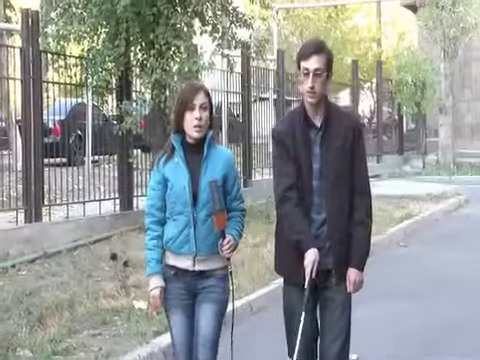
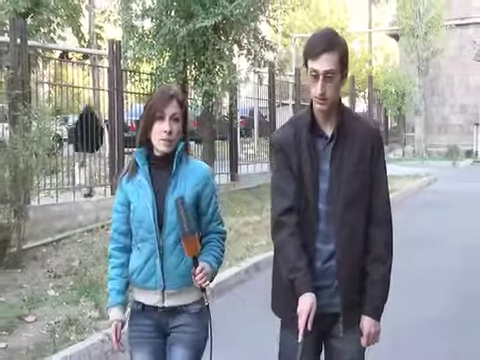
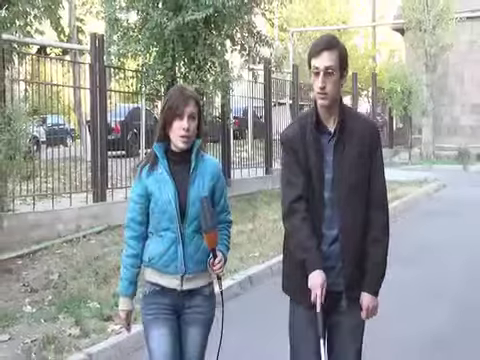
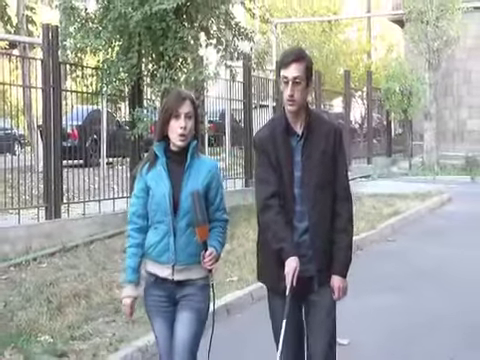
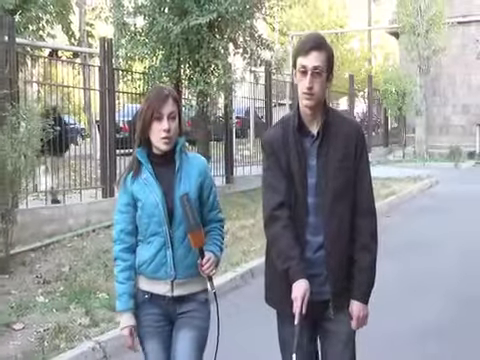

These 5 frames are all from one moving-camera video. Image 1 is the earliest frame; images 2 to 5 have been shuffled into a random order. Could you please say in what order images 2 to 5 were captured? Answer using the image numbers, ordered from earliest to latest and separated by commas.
4, 3, 5, 2
